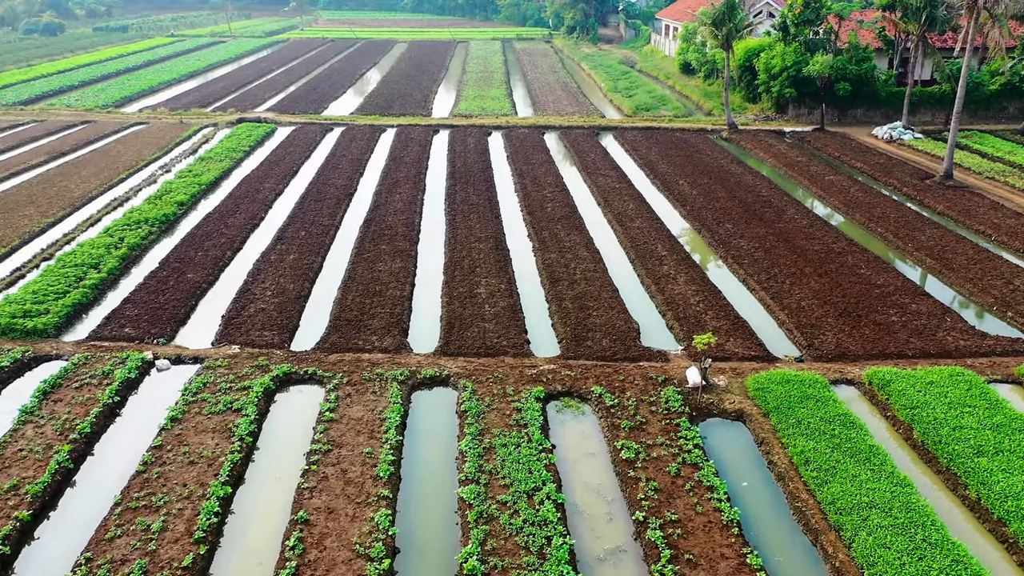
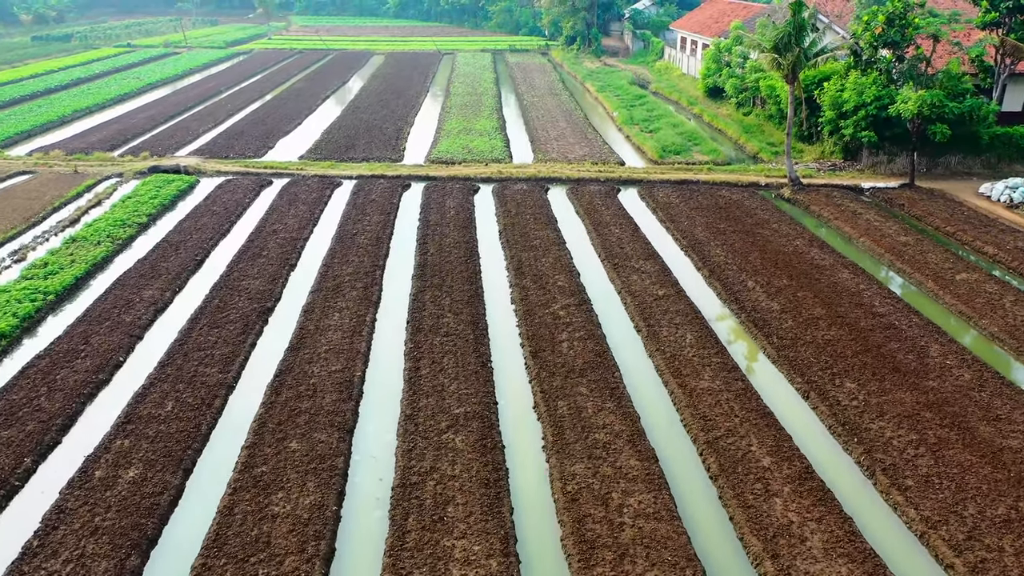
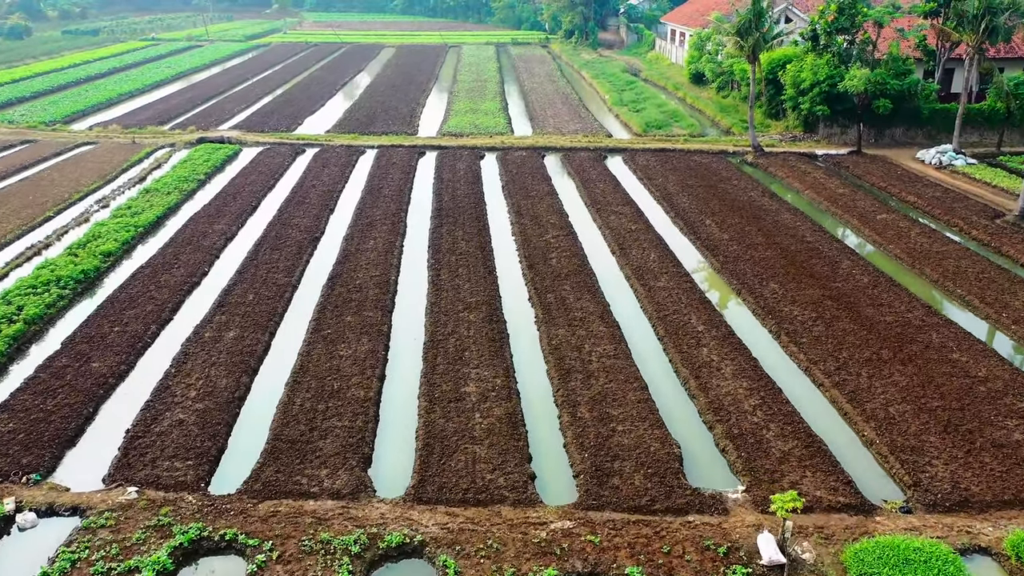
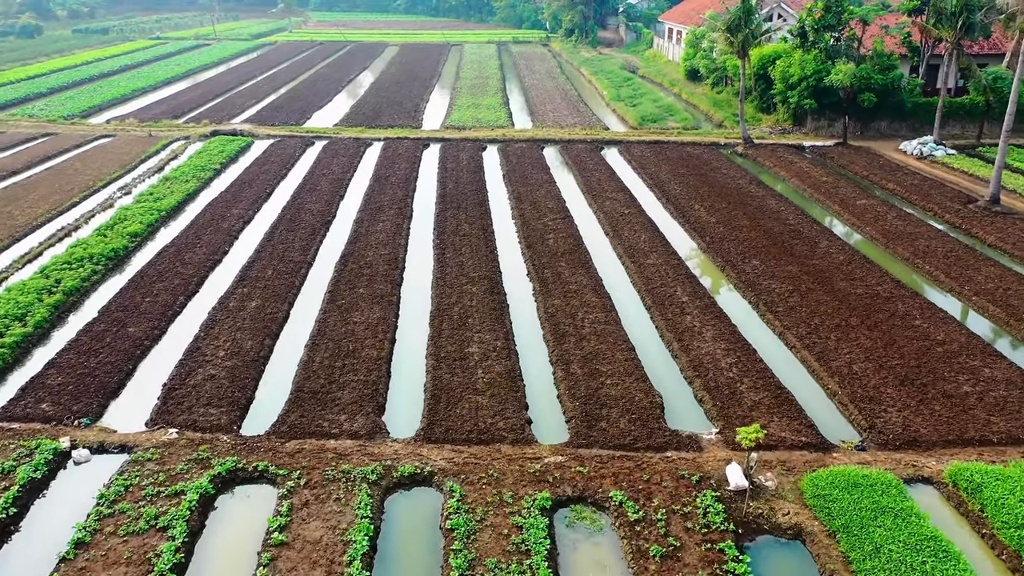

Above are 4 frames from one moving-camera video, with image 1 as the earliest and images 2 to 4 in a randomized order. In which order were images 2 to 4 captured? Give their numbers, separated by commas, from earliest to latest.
4, 3, 2
